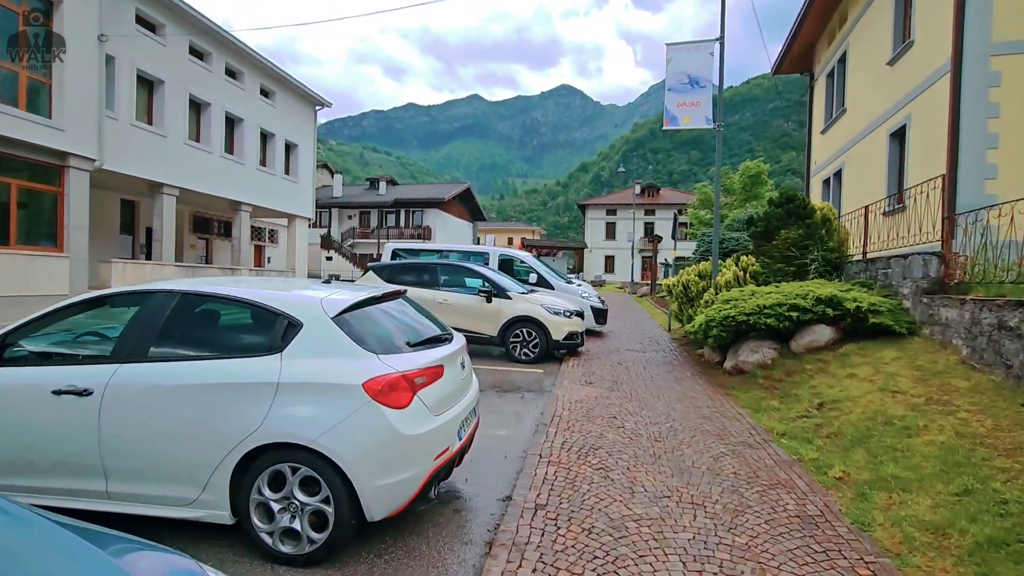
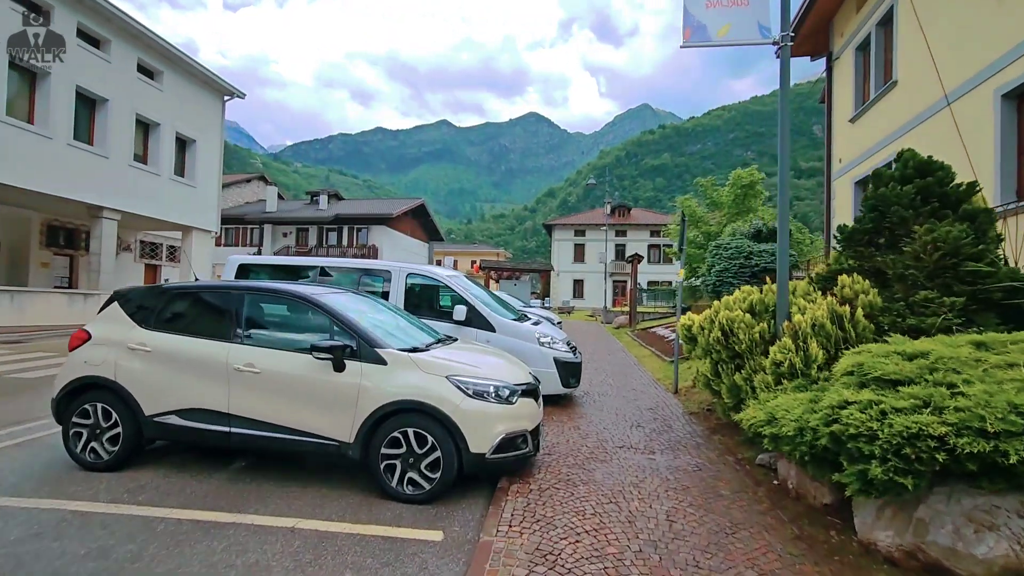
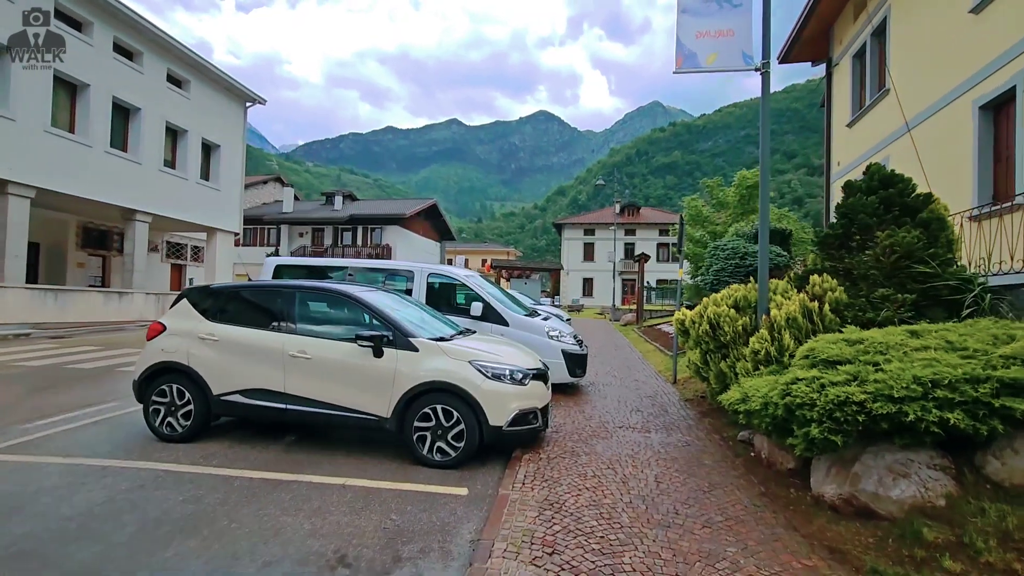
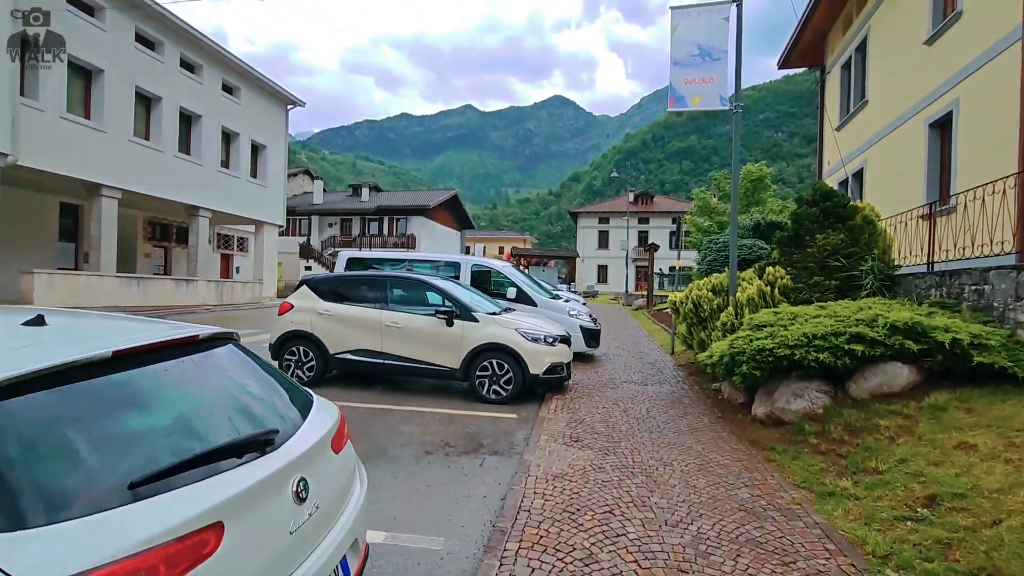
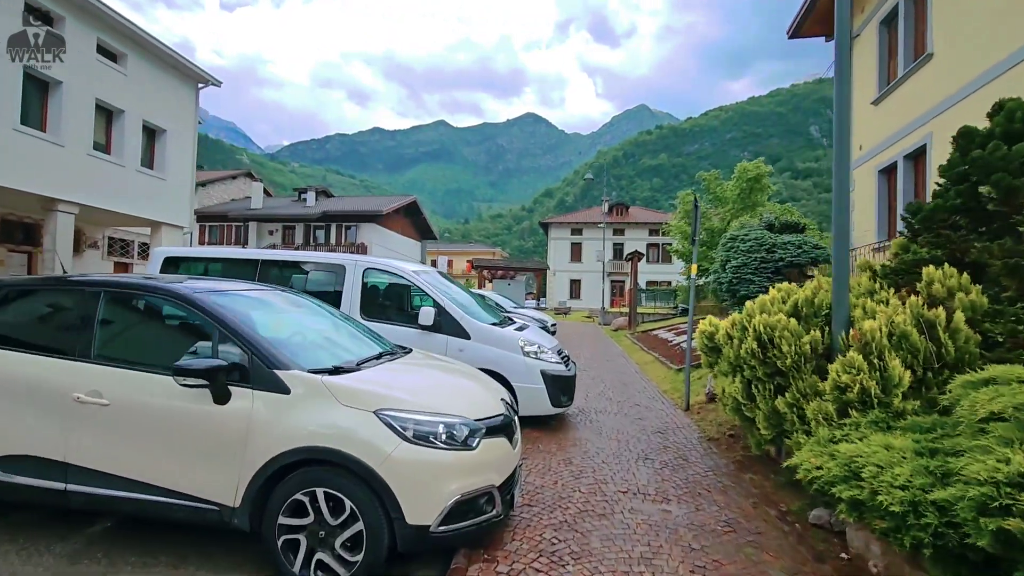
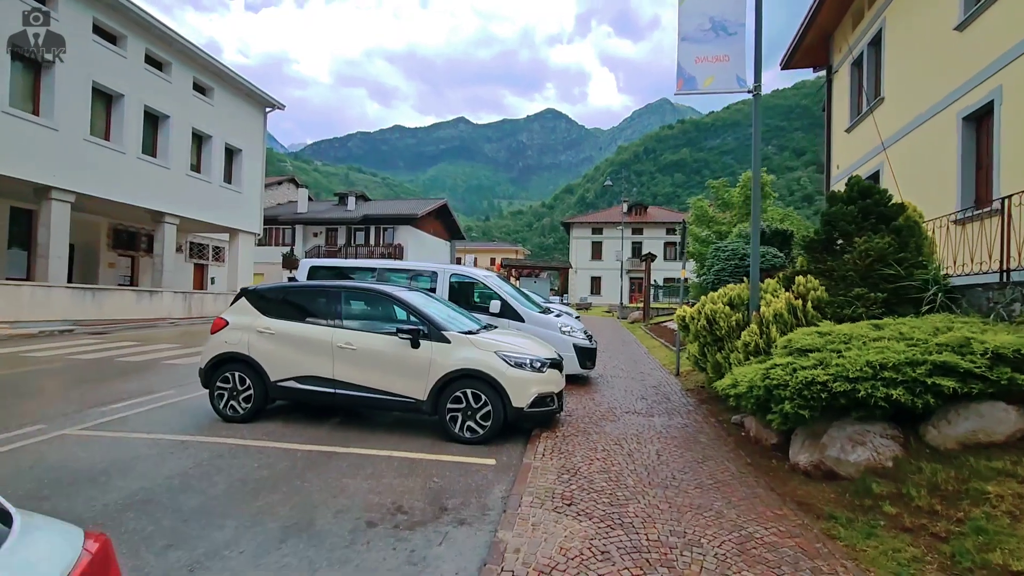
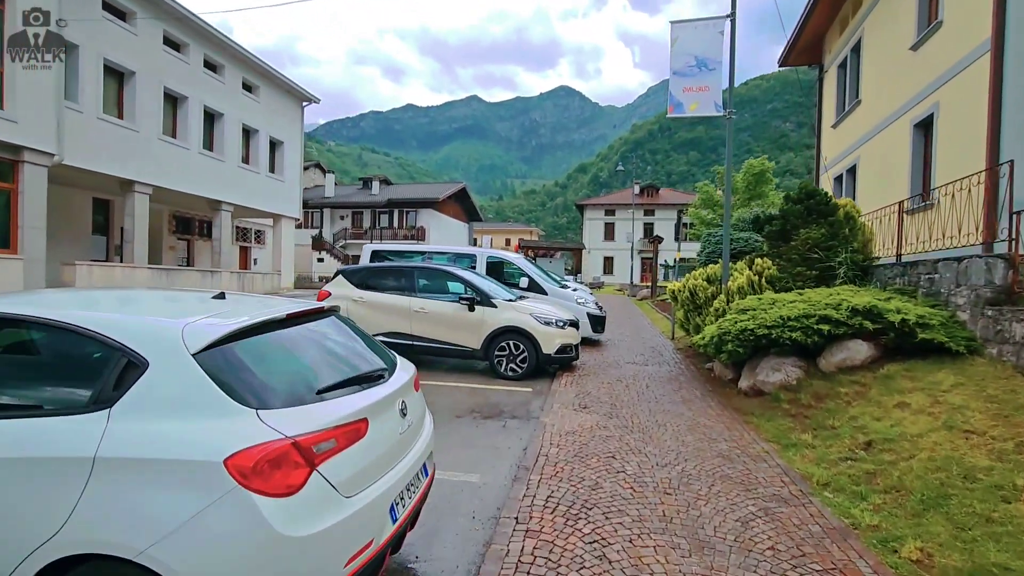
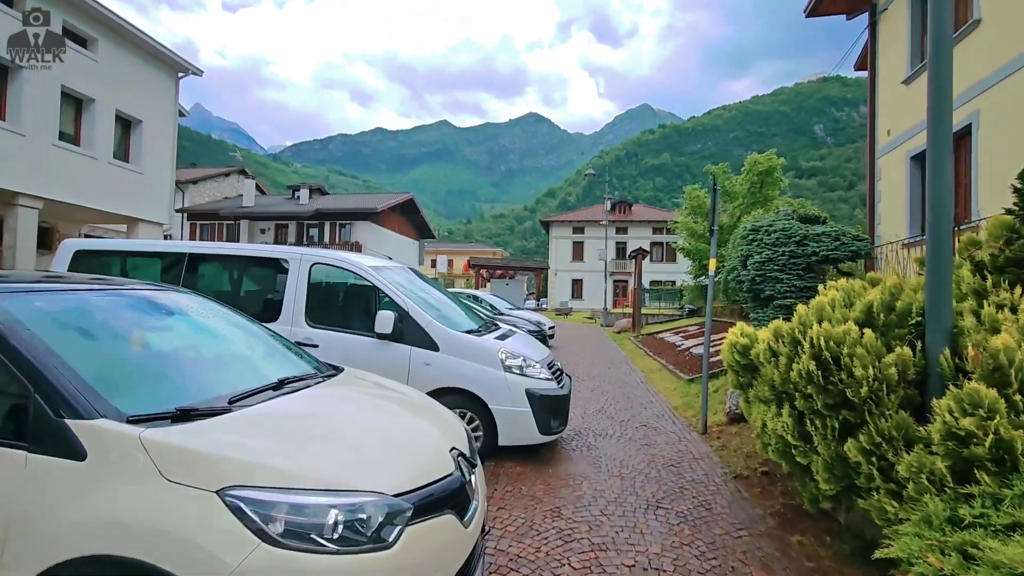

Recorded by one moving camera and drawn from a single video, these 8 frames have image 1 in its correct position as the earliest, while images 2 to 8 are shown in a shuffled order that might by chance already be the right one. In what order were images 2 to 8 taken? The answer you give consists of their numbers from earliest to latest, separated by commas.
7, 4, 6, 3, 2, 5, 8
